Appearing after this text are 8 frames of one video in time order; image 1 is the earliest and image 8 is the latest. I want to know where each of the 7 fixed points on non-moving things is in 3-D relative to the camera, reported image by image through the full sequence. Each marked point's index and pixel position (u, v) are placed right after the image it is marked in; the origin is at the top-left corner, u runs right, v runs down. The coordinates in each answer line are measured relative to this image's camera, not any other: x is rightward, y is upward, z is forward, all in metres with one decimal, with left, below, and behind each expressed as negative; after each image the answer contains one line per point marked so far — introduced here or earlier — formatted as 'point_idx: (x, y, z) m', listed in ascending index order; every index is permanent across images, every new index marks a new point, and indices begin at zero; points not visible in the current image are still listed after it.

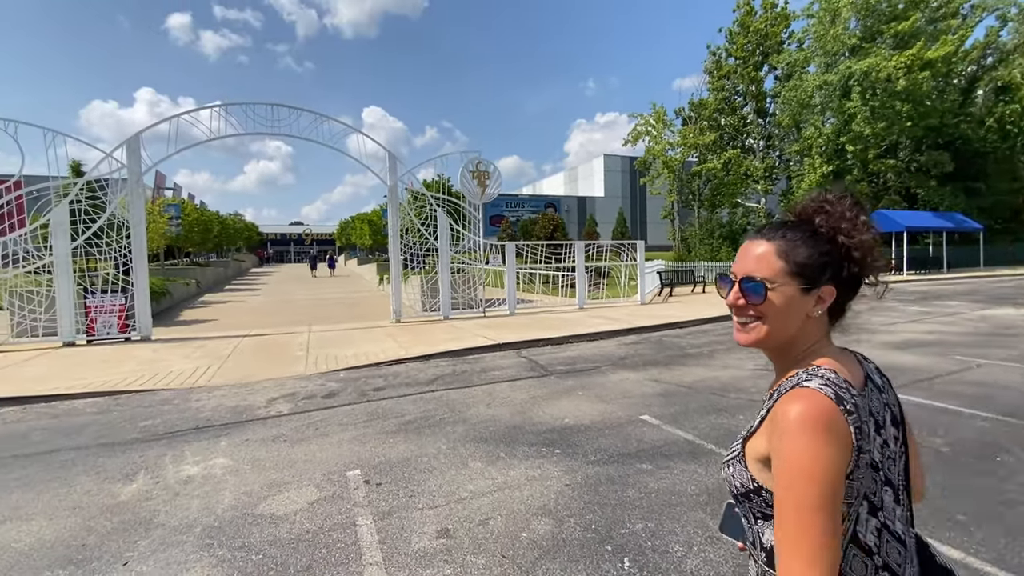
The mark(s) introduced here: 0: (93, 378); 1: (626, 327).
0: (-6.8, -1.5, +7.8) m
1: (+2.7, -0.9, +11.3) m
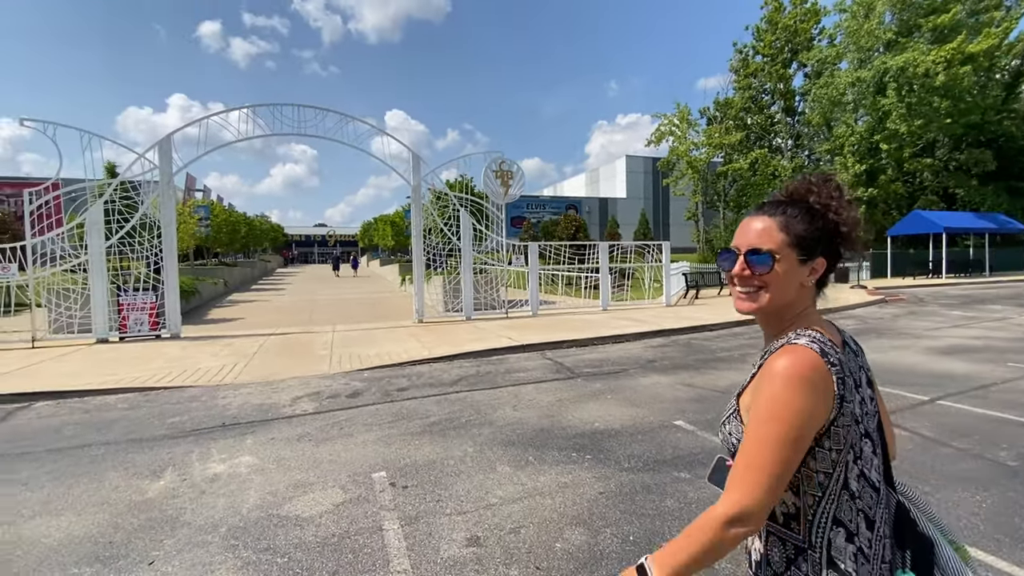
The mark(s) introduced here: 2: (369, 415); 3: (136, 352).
0: (-6.4, -1.4, +7.9) m
1: (+3.2, -1.0, +11.0) m
2: (-1.7, -1.5, +5.7) m
3: (-7.8, -1.3, +9.9) m
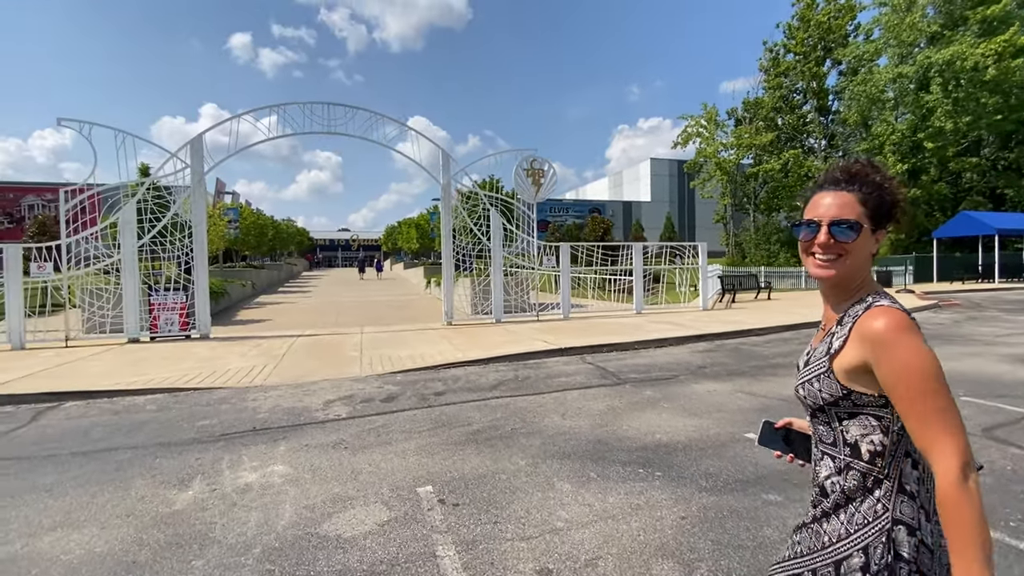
0: (-5.8, -1.4, +7.7) m
1: (+4.0, -1.0, +10.4) m
2: (-1.2, -1.5, +5.3) m
3: (-7.1, -1.3, +9.8) m
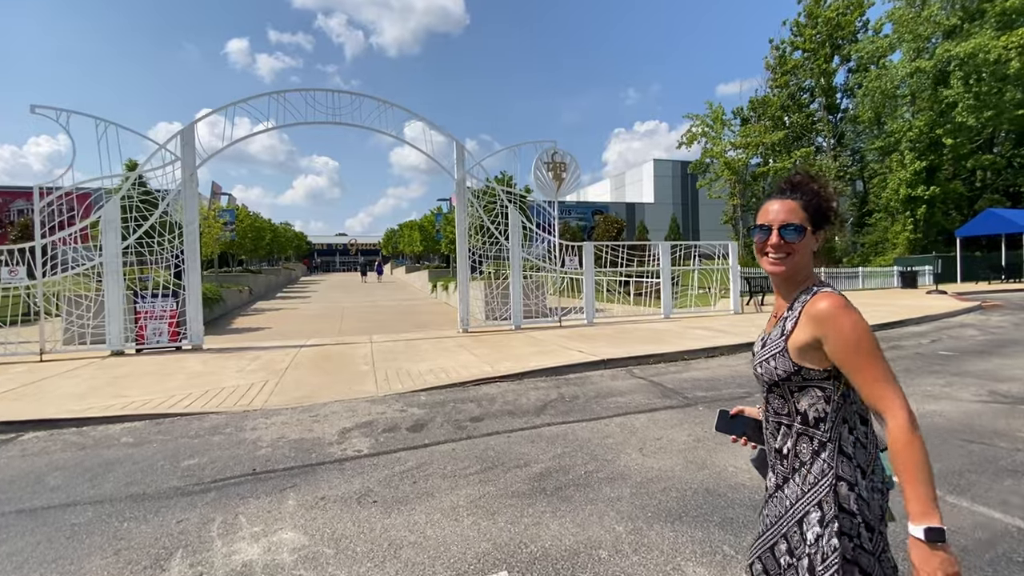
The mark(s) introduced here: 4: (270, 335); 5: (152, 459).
0: (-5.2, -1.5, +6.6) m
1: (+4.6, -1.0, +9.3) m
2: (-0.6, -1.5, +4.2) m
3: (-6.5, -1.4, +8.7) m
4: (-6.3, -1.2, +12.5) m
5: (-3.4, -1.6, +4.6) m
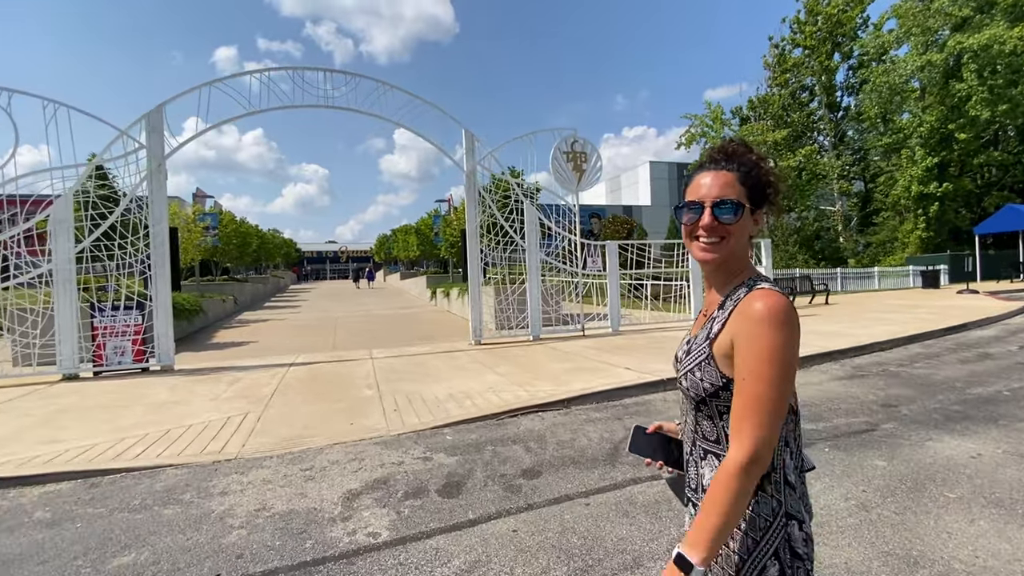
0: (-4.7, -1.6, +5.1) m
1: (+5.0, -1.1, +8.0) m
2: (0.0, -1.6, +2.8) m
3: (-6.0, -1.6, +7.1) m
4: (-5.9, -1.4, +10.9) m
5: (-2.9, -1.7, +3.1) m
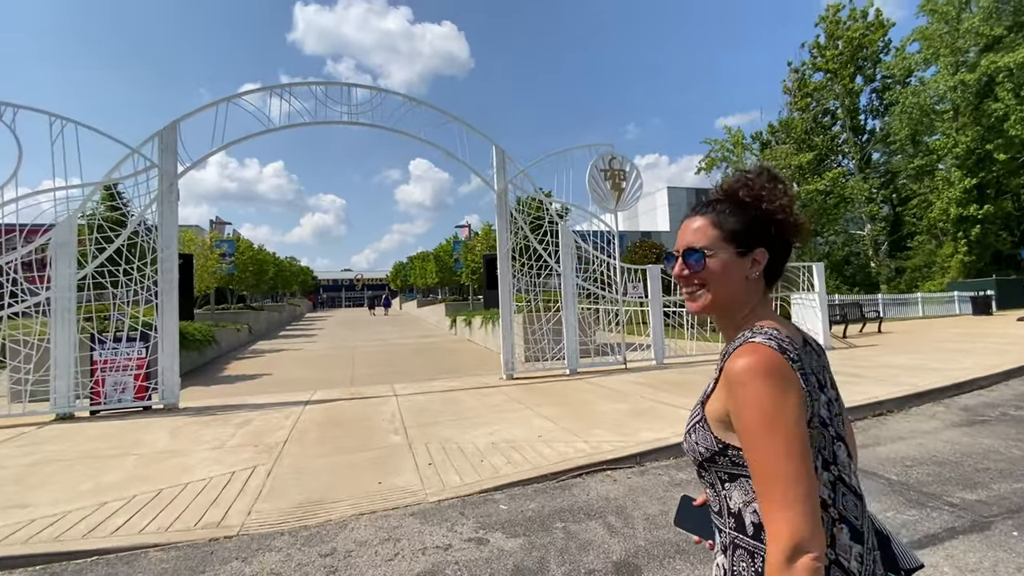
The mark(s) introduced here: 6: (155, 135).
0: (-4.1, -1.9, +4.2) m
1: (+5.7, -1.5, +6.9) m
2: (+0.5, -1.7, +1.8) m
3: (-5.4, -2.0, +6.3) m
4: (-5.1, -2.0, +10.1) m
5: (-2.4, -1.9, +2.1) m
6: (-6.0, +2.6, +8.0) m
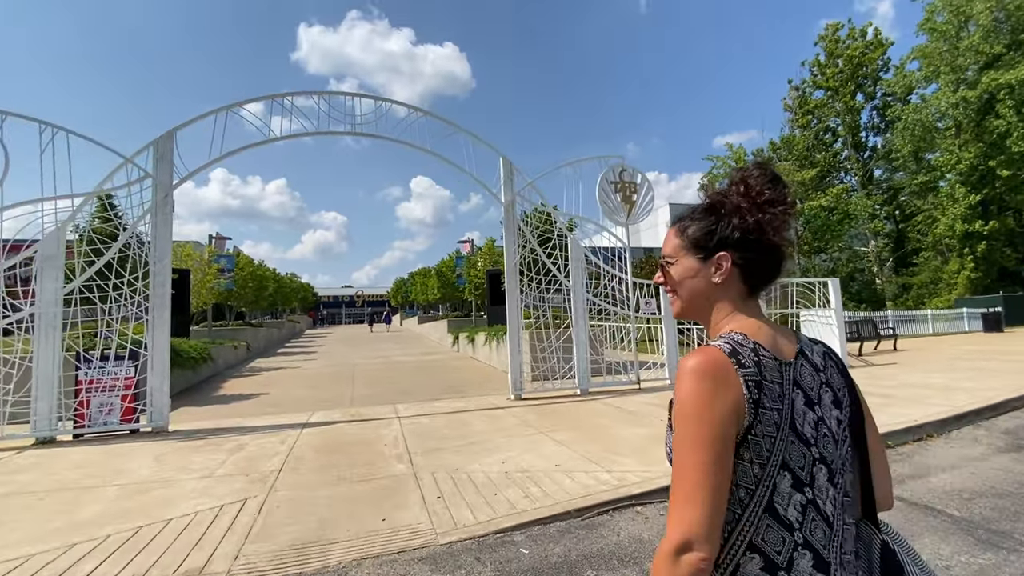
0: (-3.9, -2.0, +3.7) m
1: (+5.8, -1.7, +6.4) m
2: (+0.7, -1.7, +1.4) m
3: (-5.3, -2.2, +5.8) m
4: (-5.0, -2.4, +9.6) m
5: (-2.2, -1.9, +1.7) m
6: (-5.8, +2.3, +7.7) m
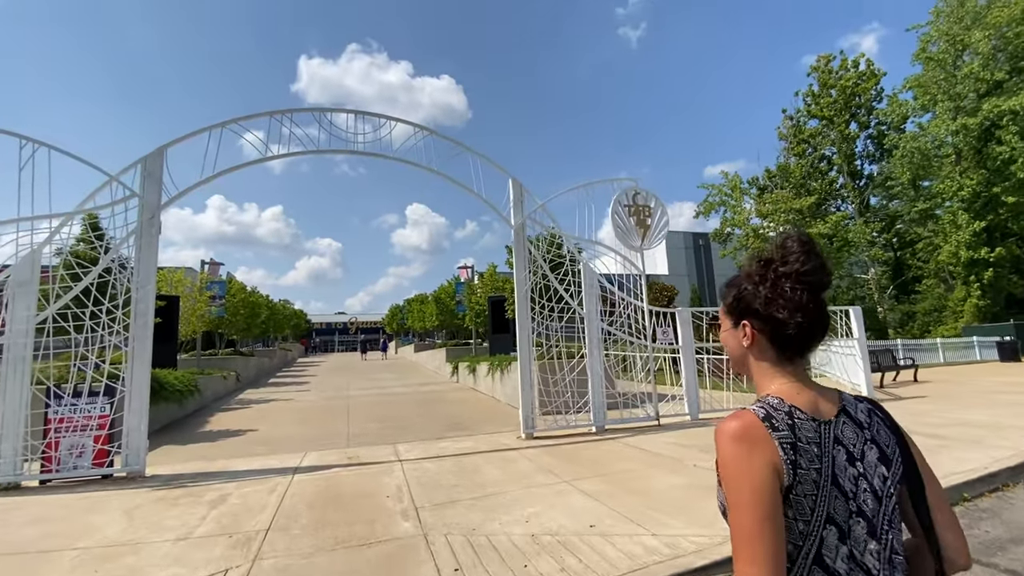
0: (-3.7, -2.2, +3.0) m
1: (+6.1, -2.1, +5.8) m
2: (+0.9, -1.8, +0.7) m
3: (-5.0, -2.5, +5.1) m
4: (-4.8, -2.9, +8.8) m
5: (-1.9, -2.0, +1.0) m
6: (-5.6, +1.9, +7.2) m
